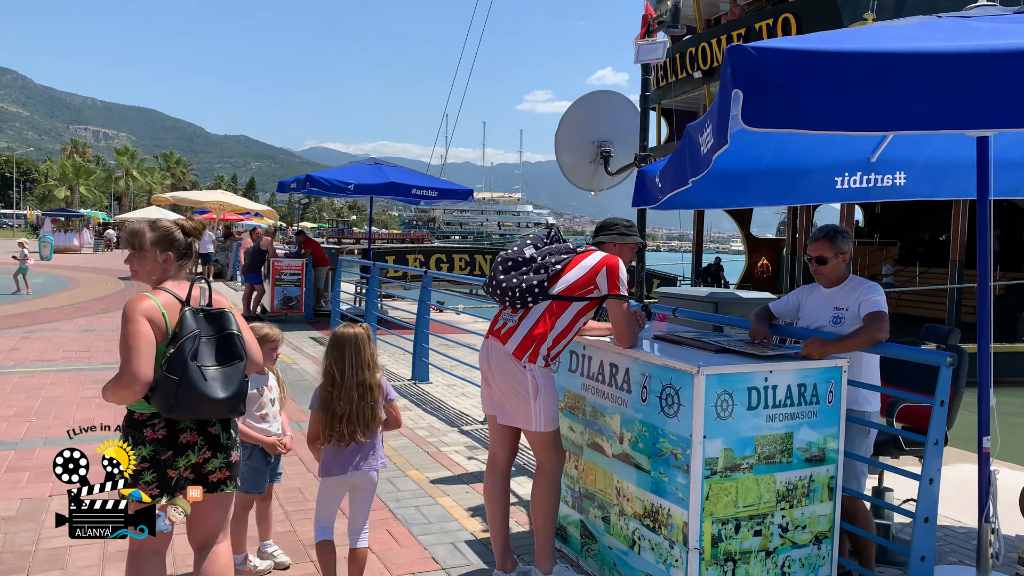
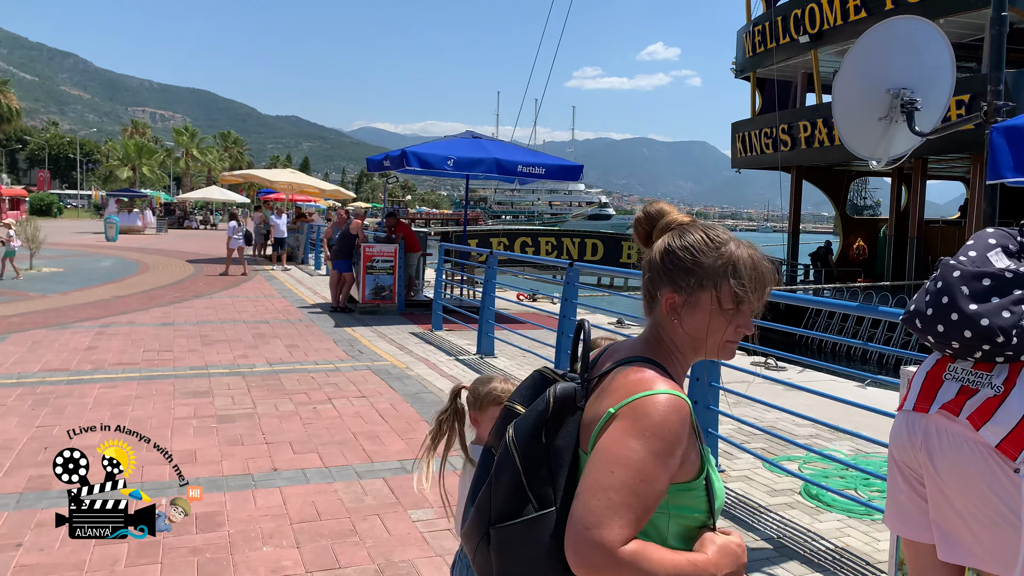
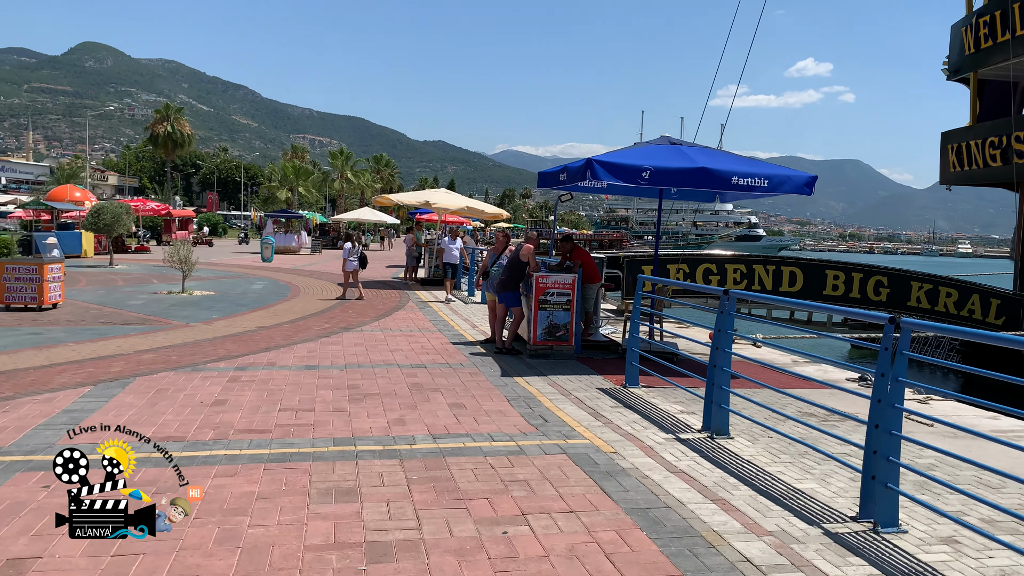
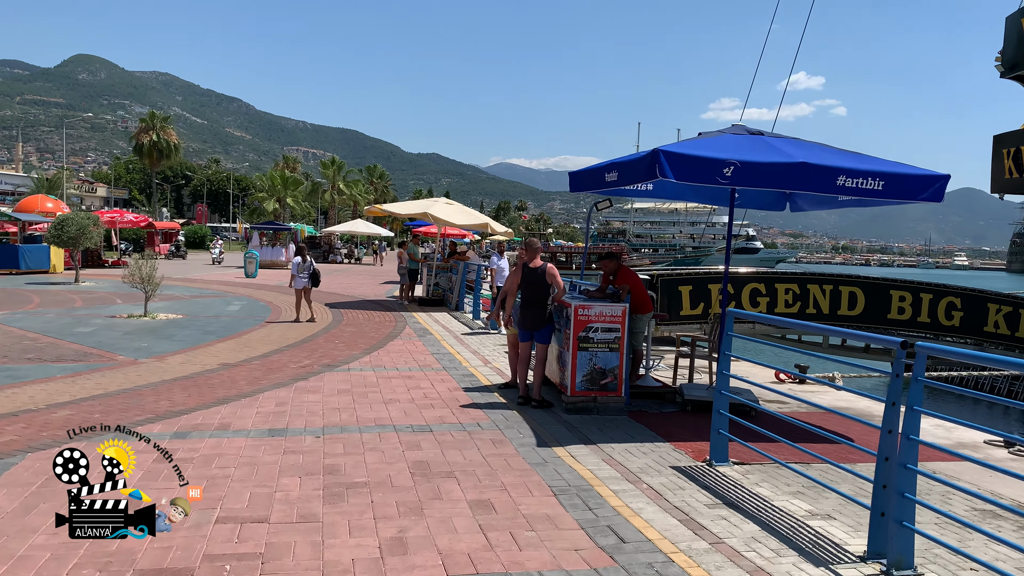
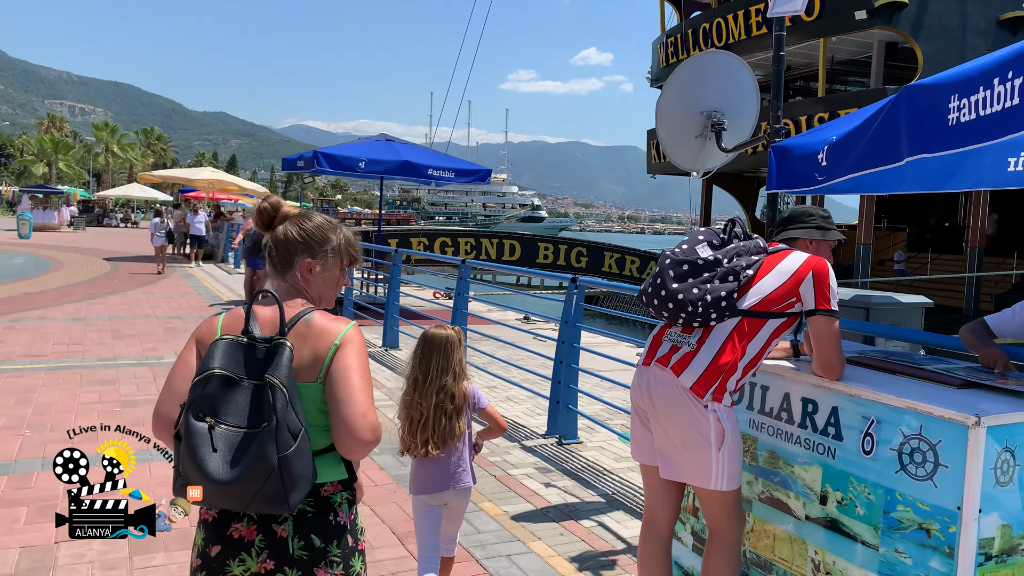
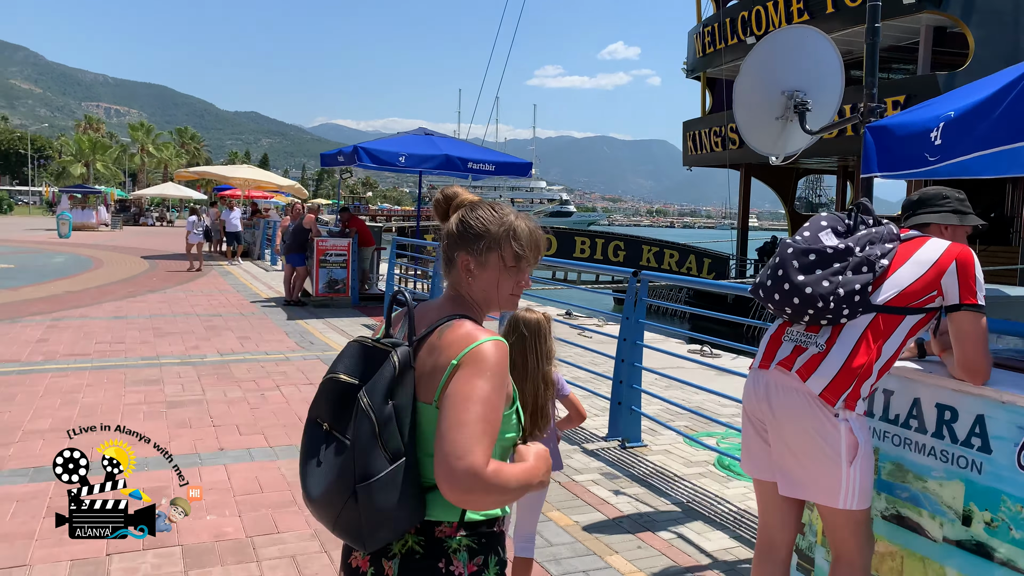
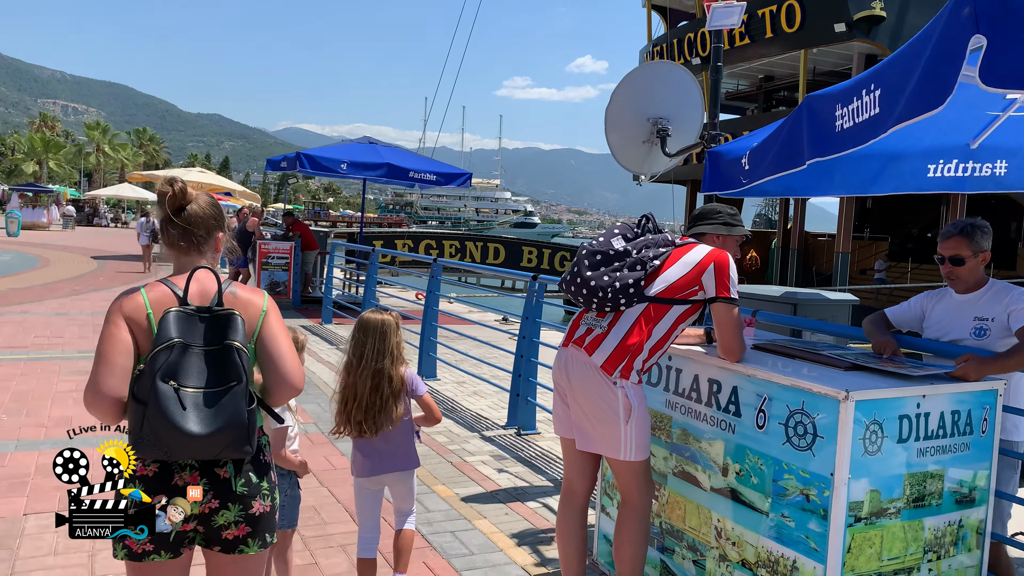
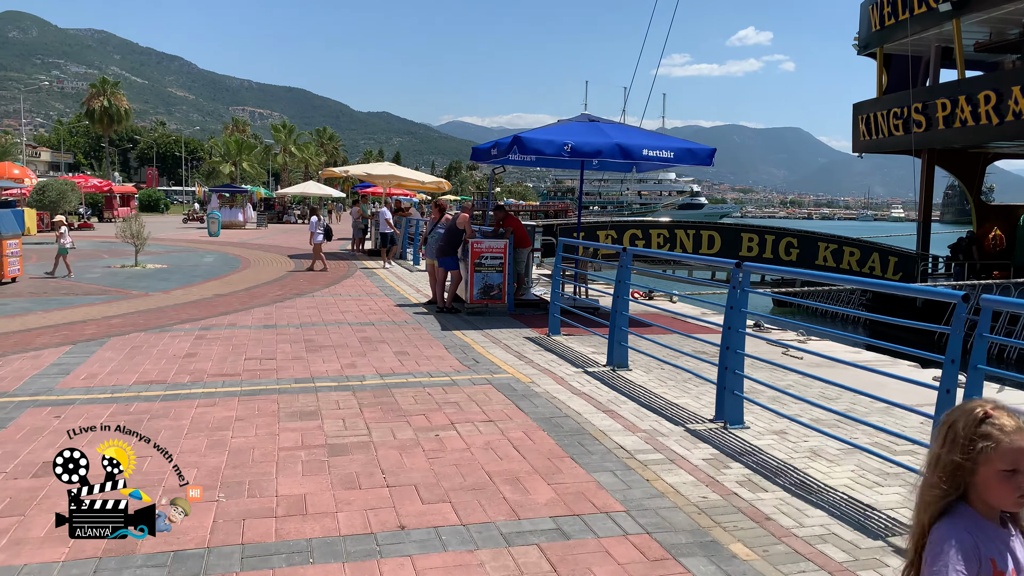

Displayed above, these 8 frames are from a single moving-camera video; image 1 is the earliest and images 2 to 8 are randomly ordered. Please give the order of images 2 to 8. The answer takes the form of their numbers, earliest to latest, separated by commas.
7, 5, 6, 2, 8, 3, 4
